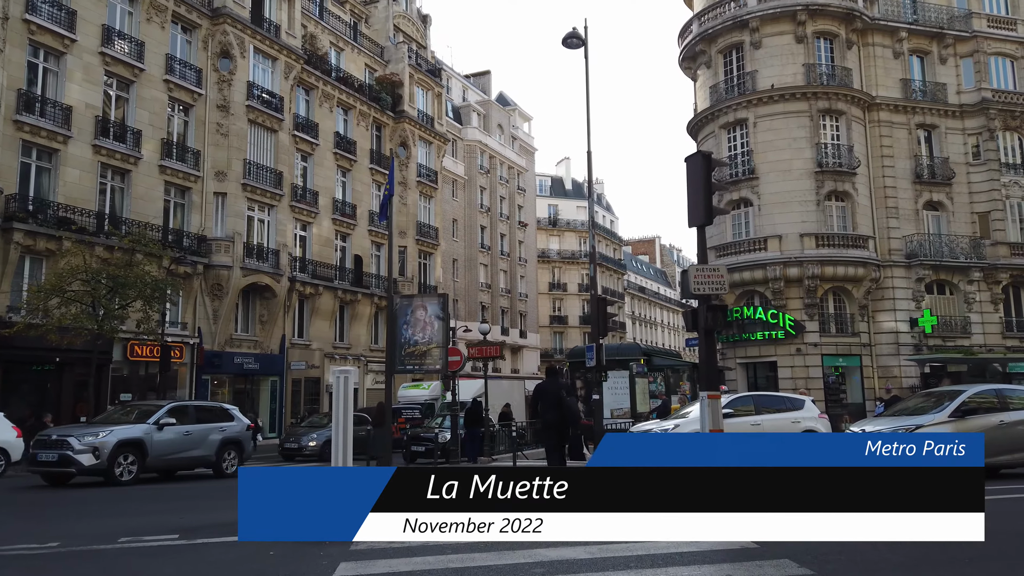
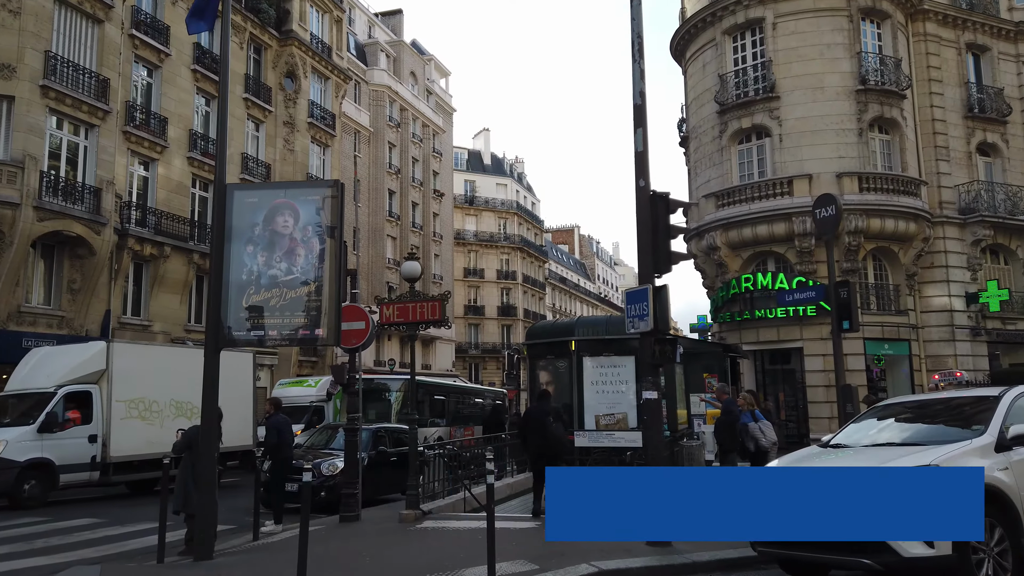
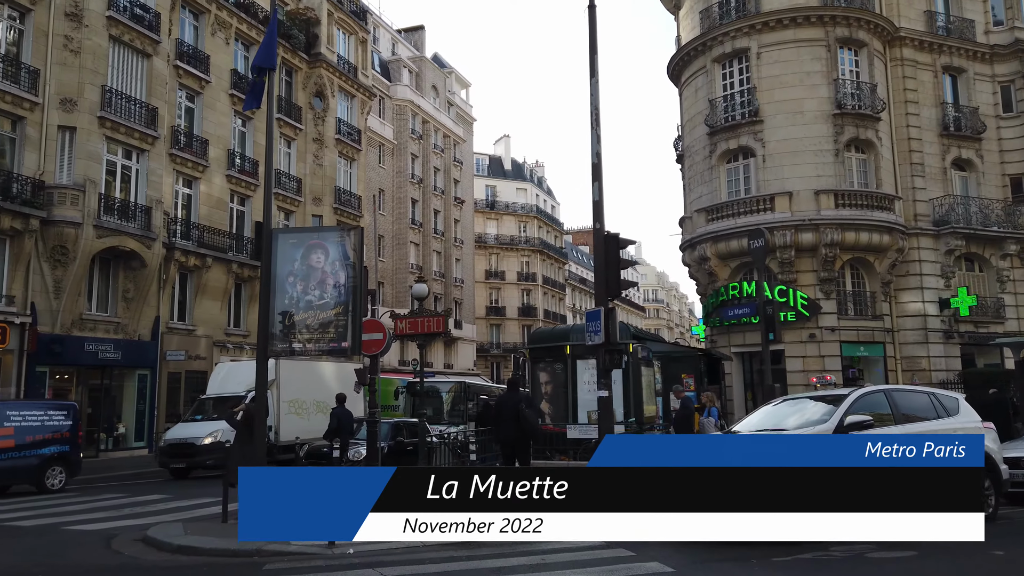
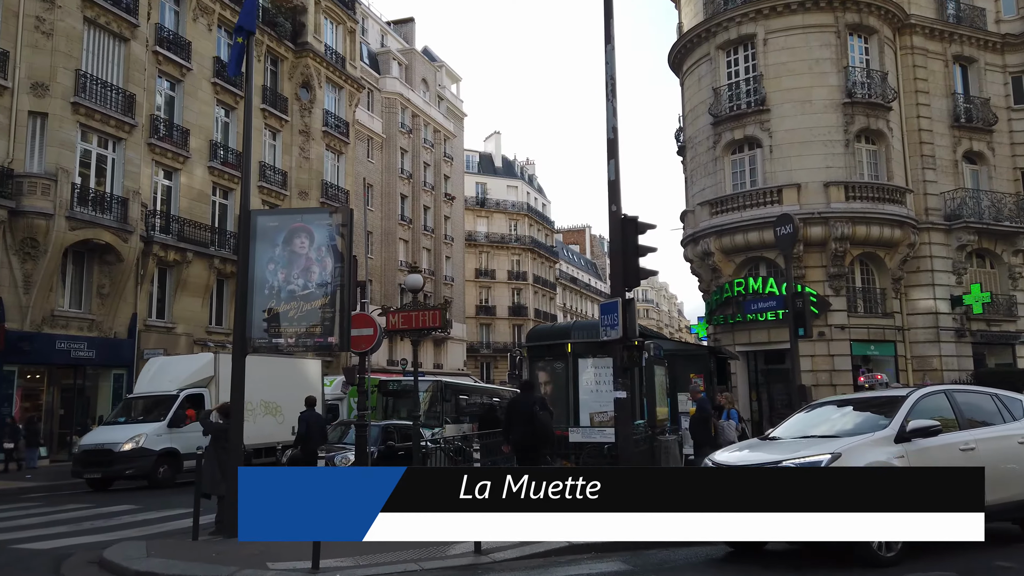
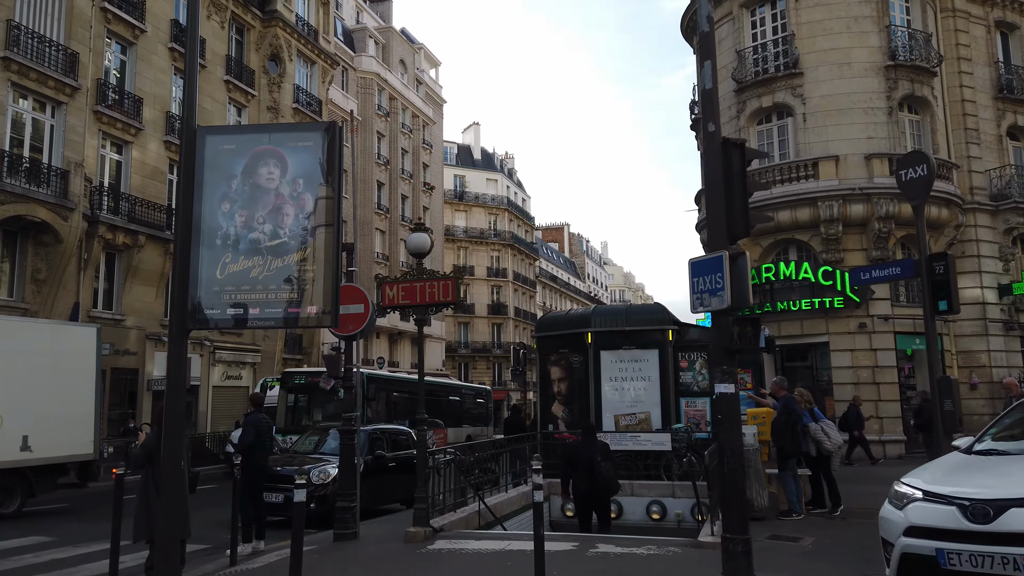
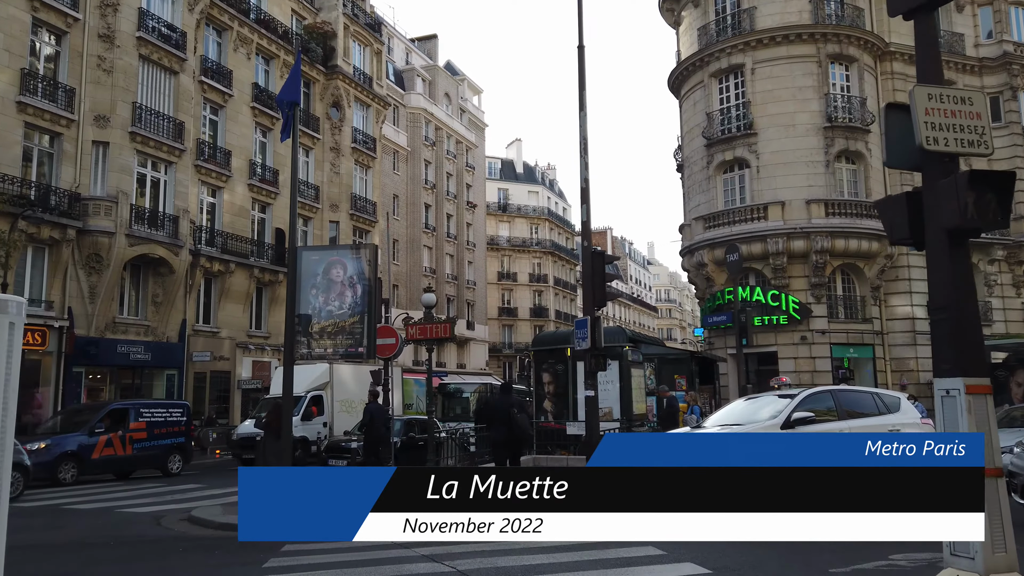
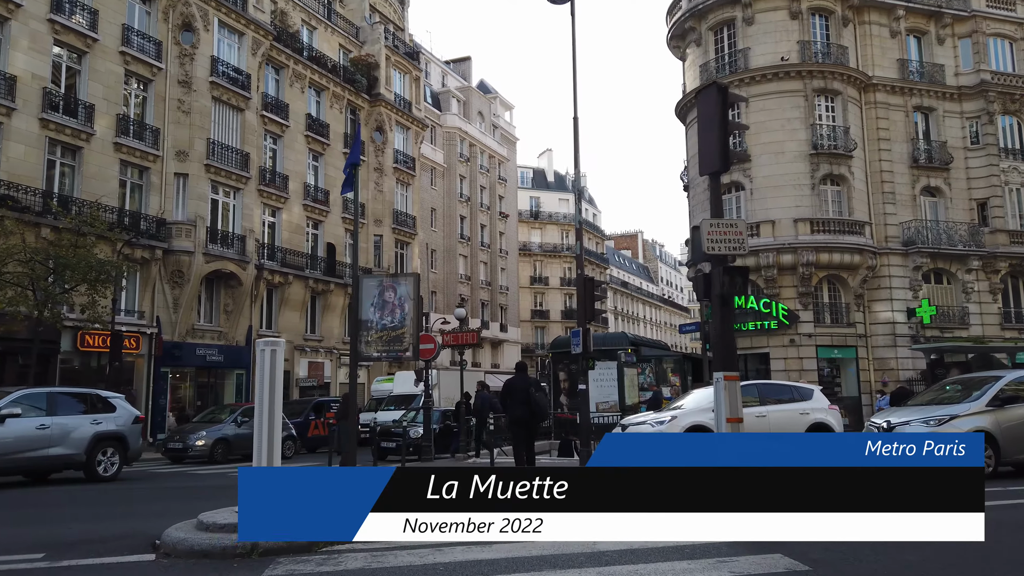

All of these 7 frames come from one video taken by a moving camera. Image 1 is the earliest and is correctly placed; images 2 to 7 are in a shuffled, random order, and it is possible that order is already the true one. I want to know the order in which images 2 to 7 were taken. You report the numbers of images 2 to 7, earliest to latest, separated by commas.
7, 6, 3, 4, 2, 5
